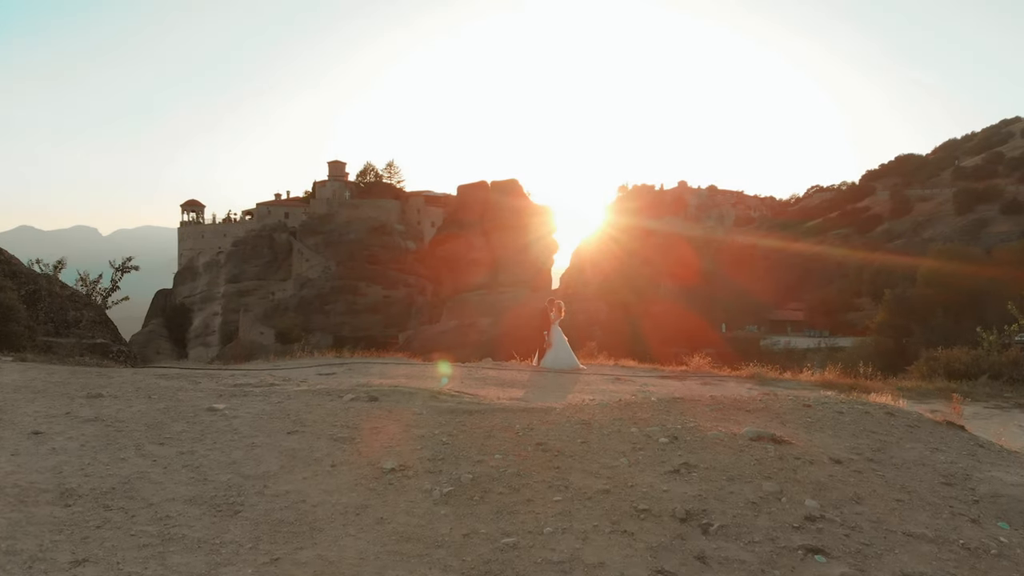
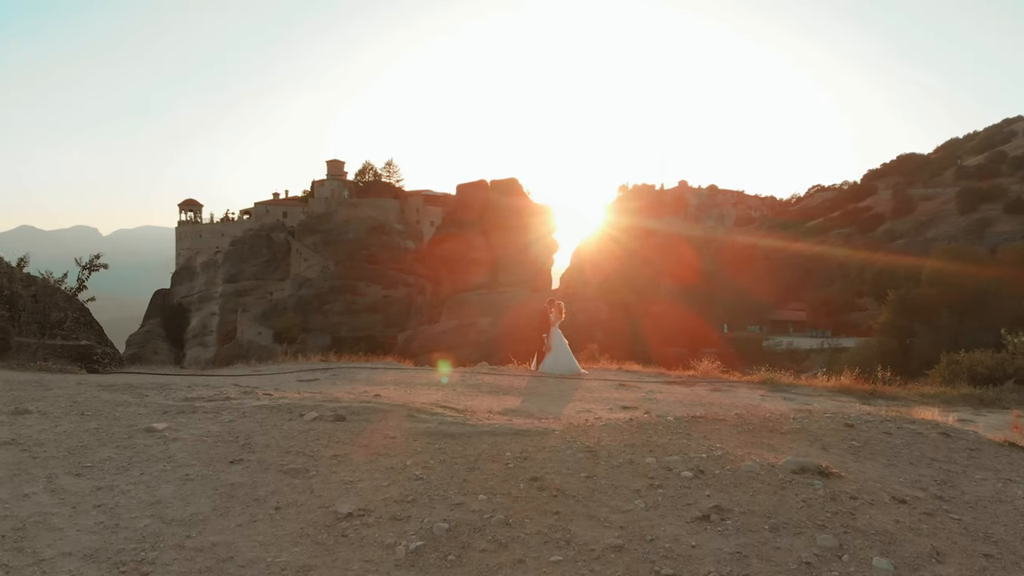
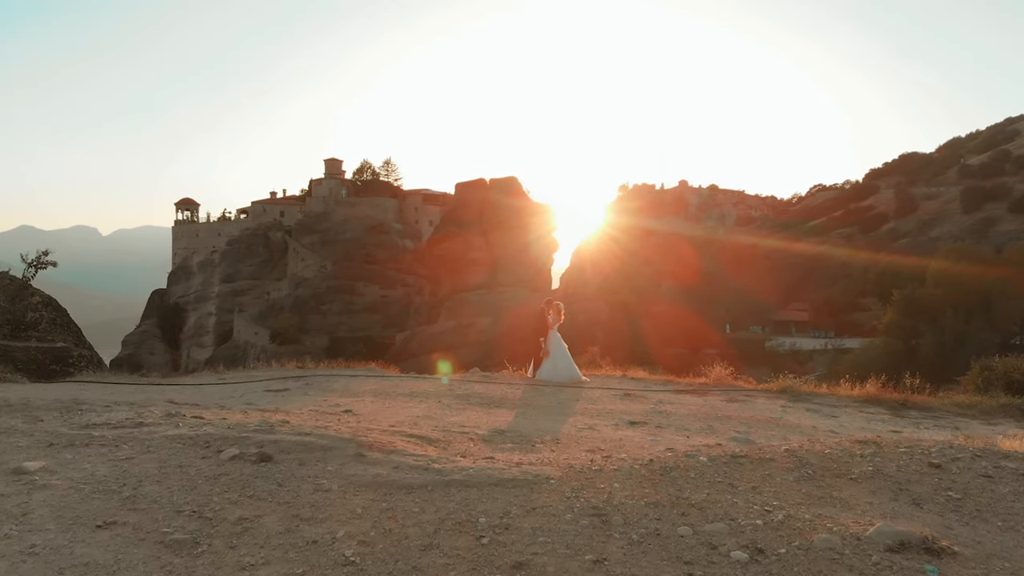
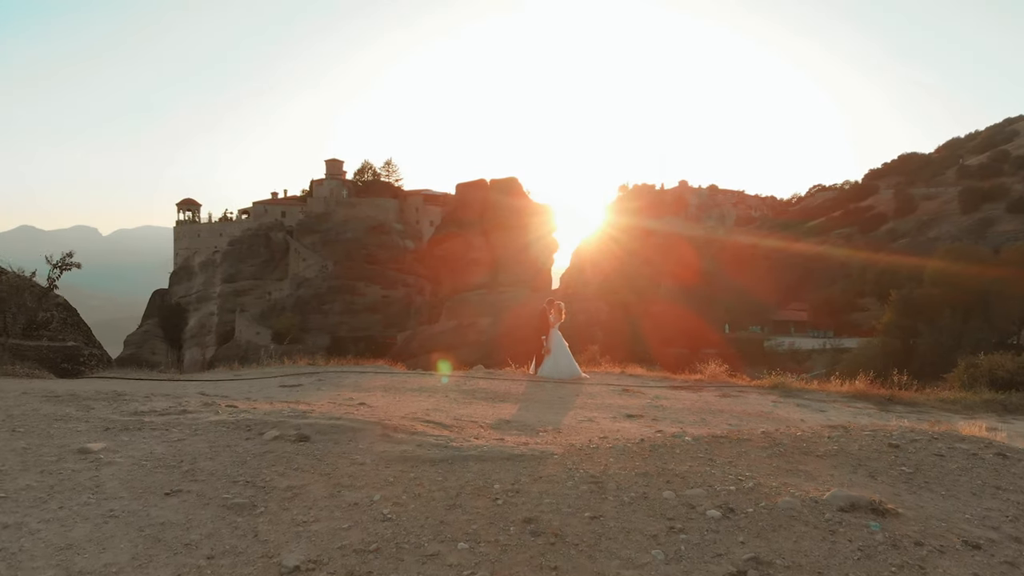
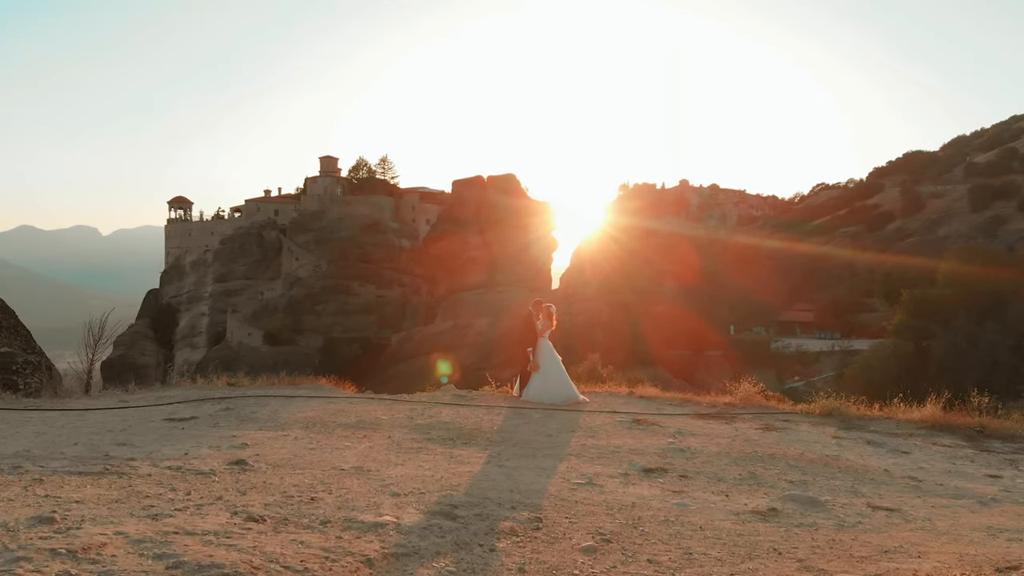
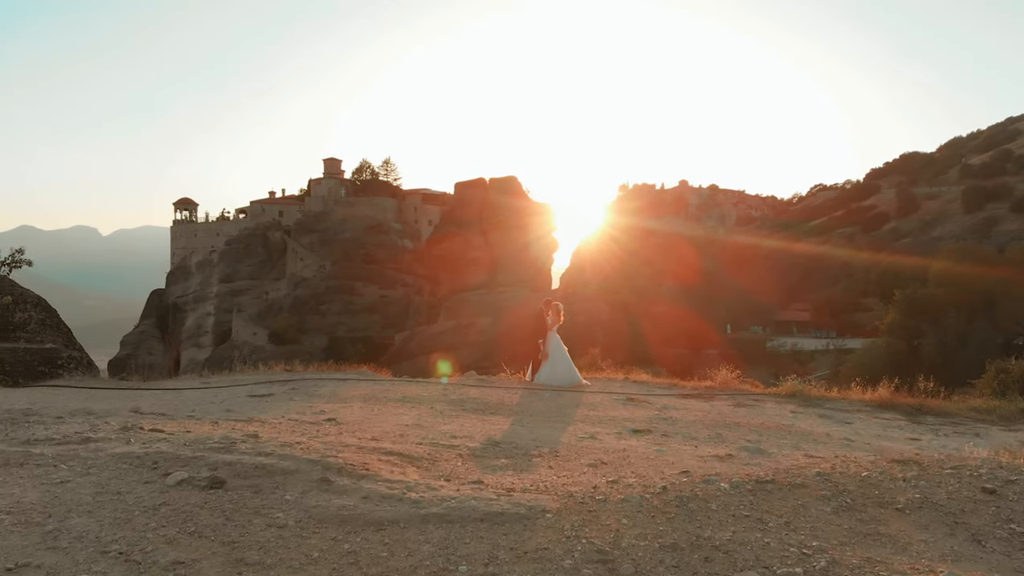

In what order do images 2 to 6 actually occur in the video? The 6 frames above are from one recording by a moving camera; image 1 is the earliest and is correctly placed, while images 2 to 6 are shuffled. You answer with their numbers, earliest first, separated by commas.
2, 4, 3, 6, 5
